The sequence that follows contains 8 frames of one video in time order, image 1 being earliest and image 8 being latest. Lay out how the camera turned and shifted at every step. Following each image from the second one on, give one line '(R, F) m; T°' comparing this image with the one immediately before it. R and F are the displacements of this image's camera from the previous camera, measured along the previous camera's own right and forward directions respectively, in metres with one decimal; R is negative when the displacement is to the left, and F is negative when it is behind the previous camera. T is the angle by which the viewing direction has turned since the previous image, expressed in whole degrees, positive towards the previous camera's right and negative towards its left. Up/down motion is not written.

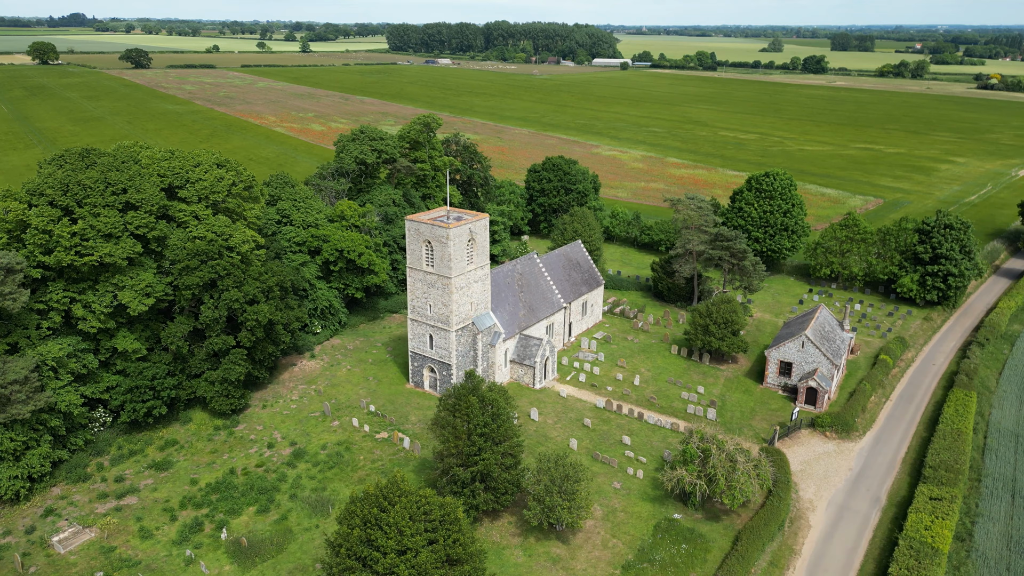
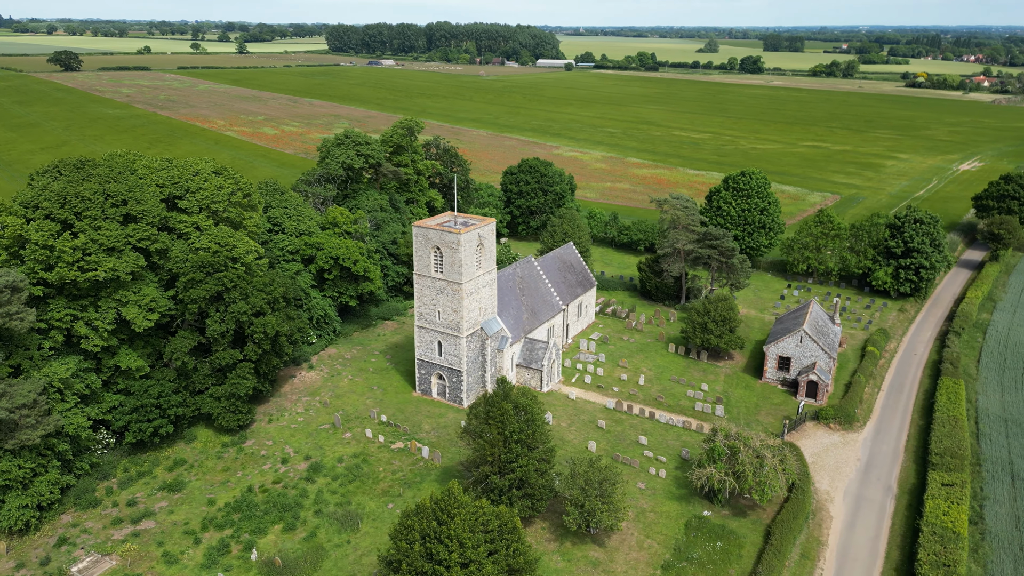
(-4.0, +0.3) m; +4°
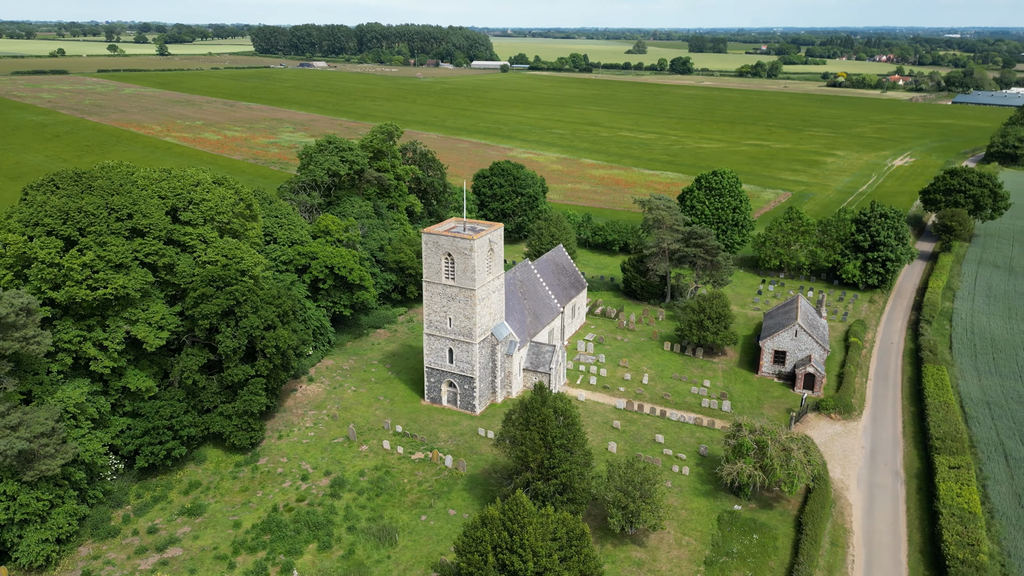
(-4.7, +0.3) m; +5°
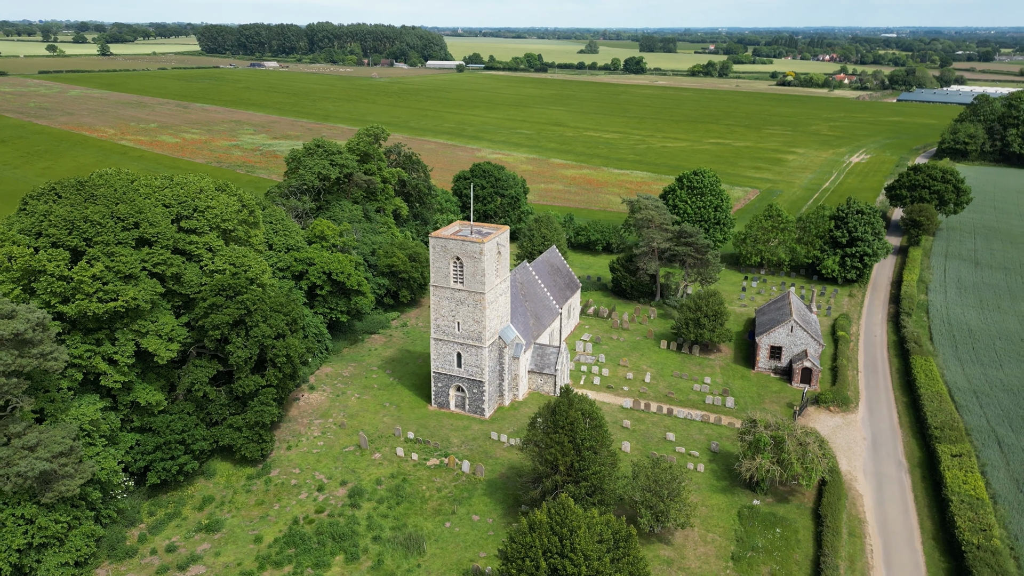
(-3.2, +0.2) m; +3°
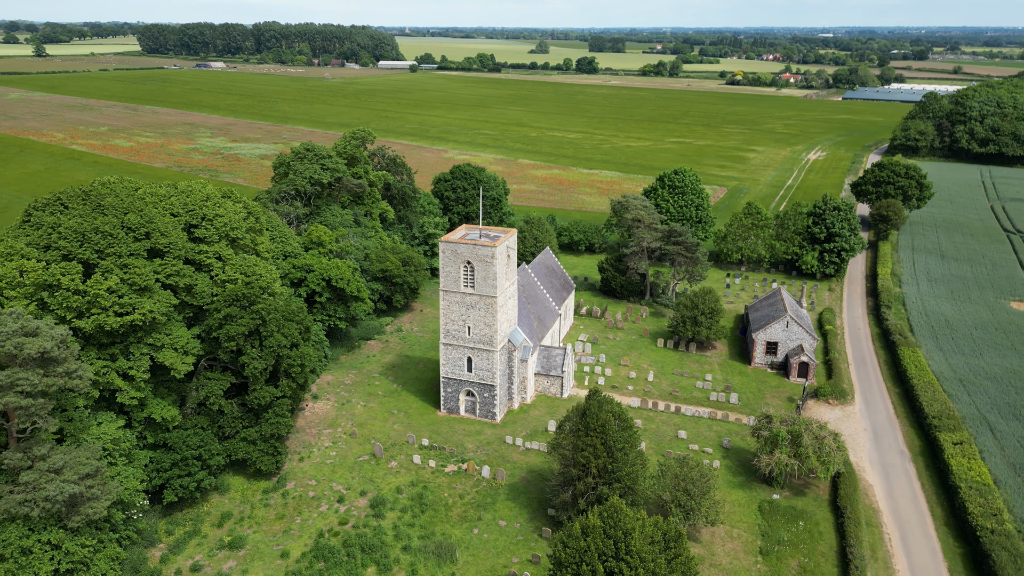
(-3.5, +0.2) m; +4°
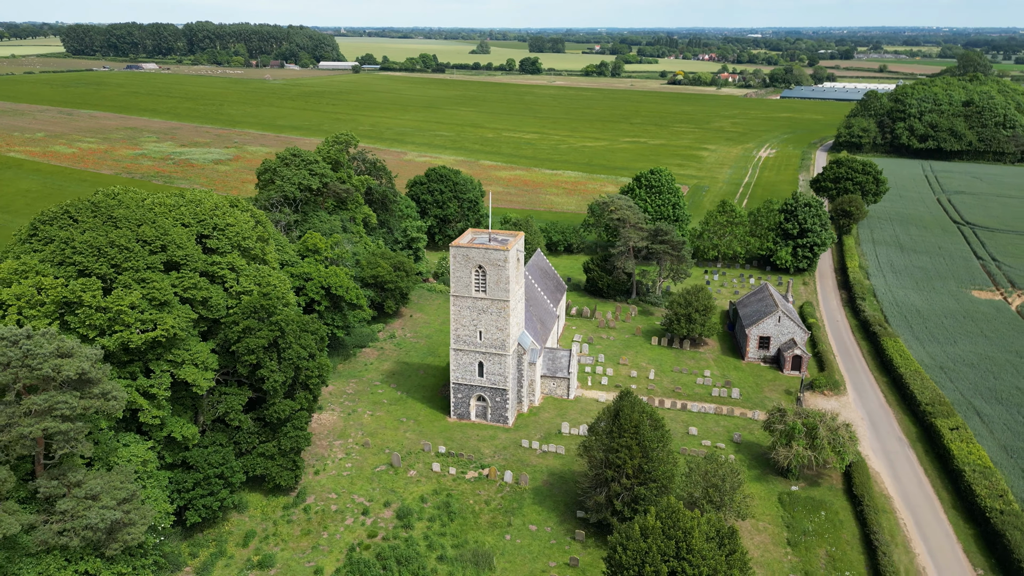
(-4.0, +0.2) m; +4°
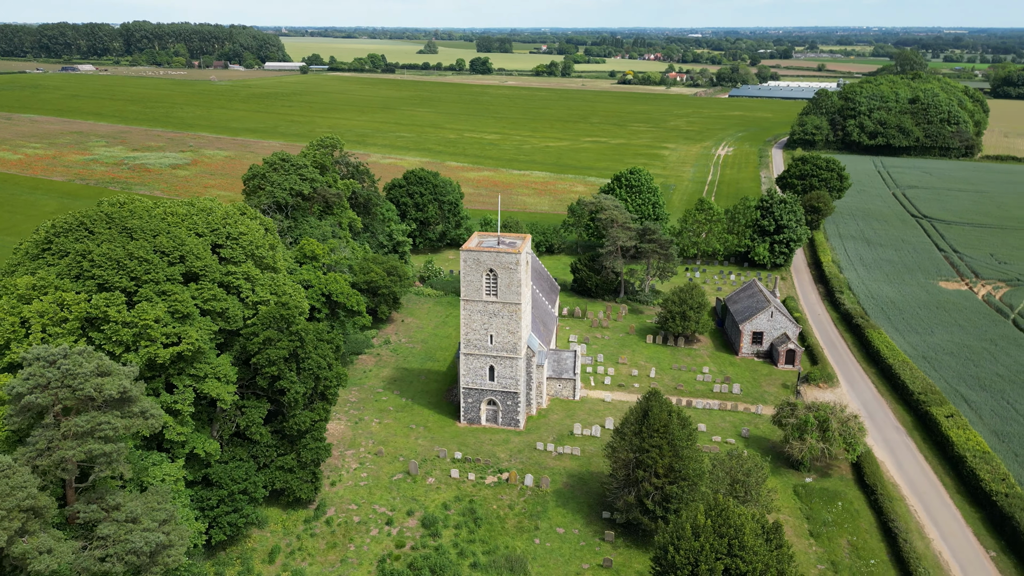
(-3.6, +0.2) m; +4°
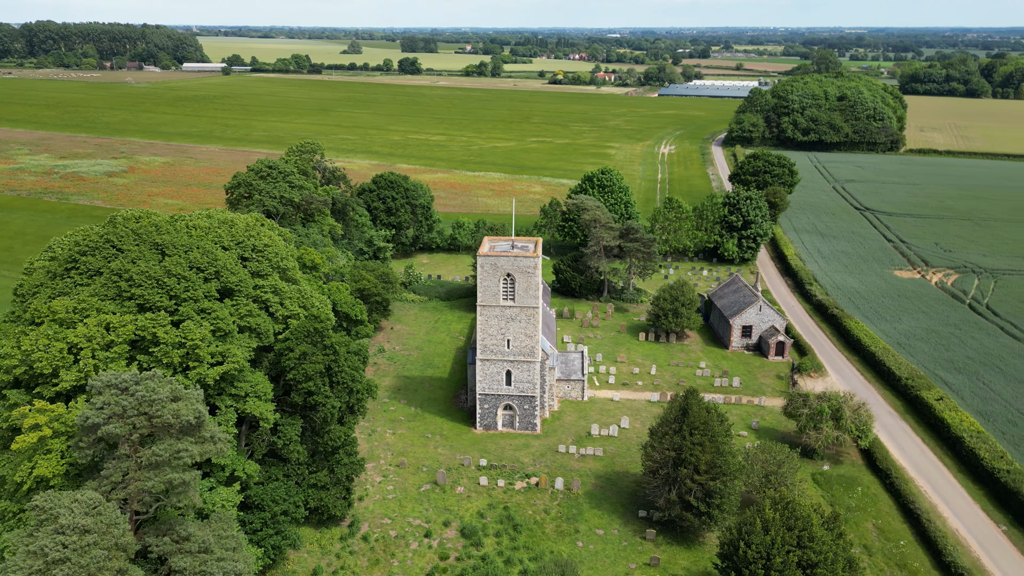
(-5.2, +0.4) m; +5°
